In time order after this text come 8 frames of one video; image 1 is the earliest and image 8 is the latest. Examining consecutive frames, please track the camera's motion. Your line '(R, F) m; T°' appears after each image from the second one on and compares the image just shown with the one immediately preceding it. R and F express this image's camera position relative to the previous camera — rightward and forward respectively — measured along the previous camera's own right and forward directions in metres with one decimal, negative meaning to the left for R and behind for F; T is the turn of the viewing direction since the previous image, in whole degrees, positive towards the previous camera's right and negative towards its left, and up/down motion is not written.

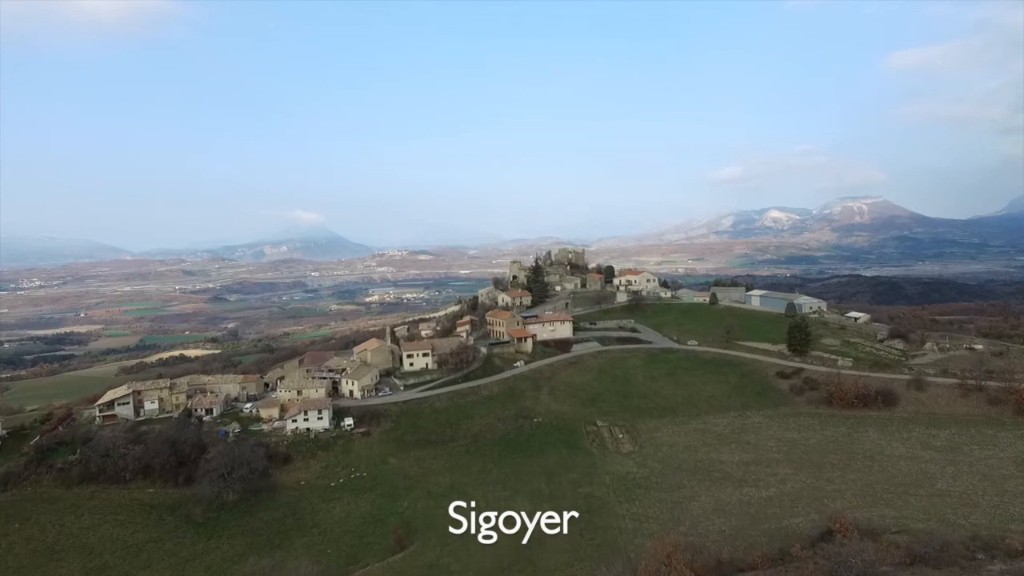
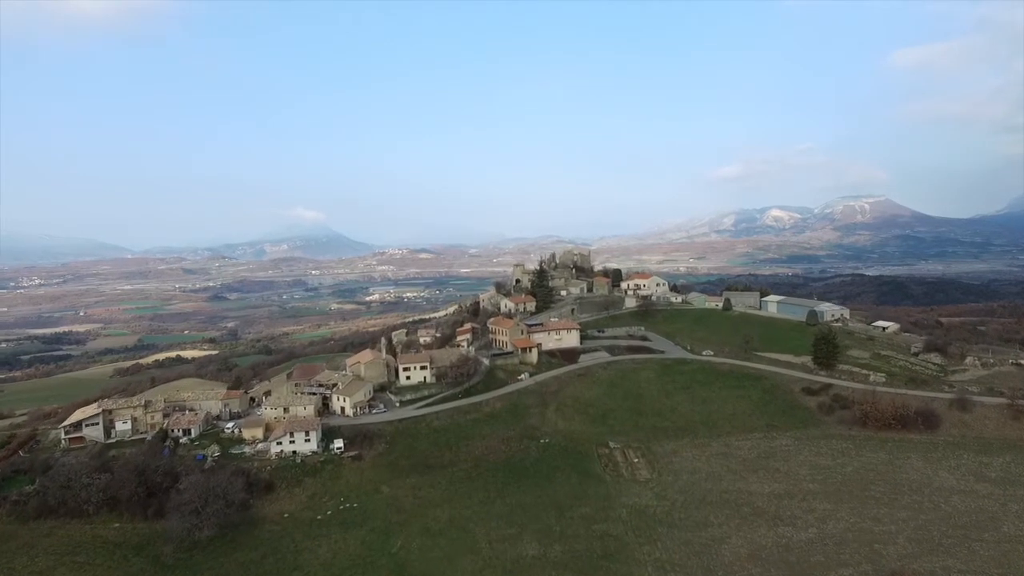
(-0.2, +3.0) m; 0°
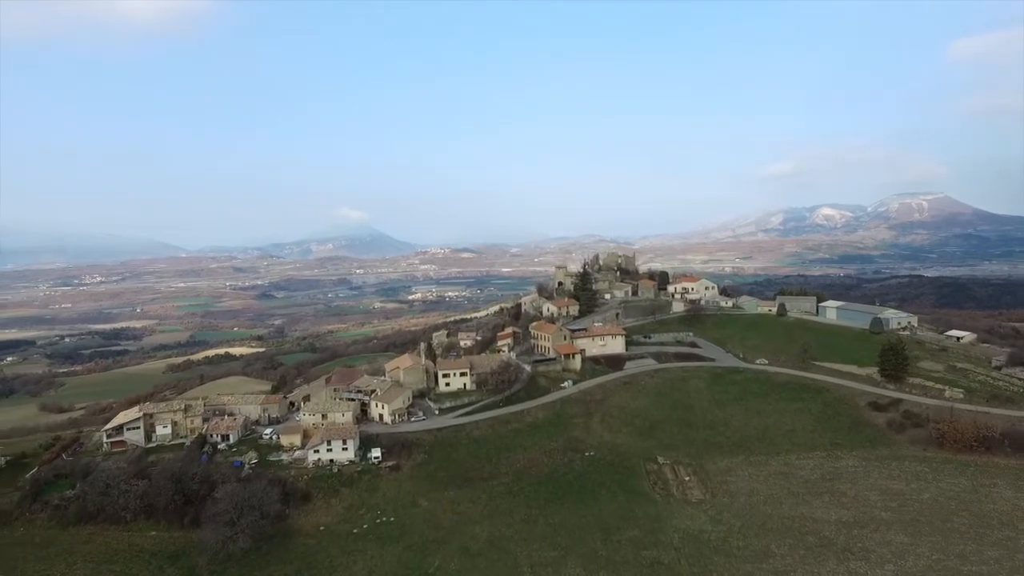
(-0.1, +1.4) m; -4°
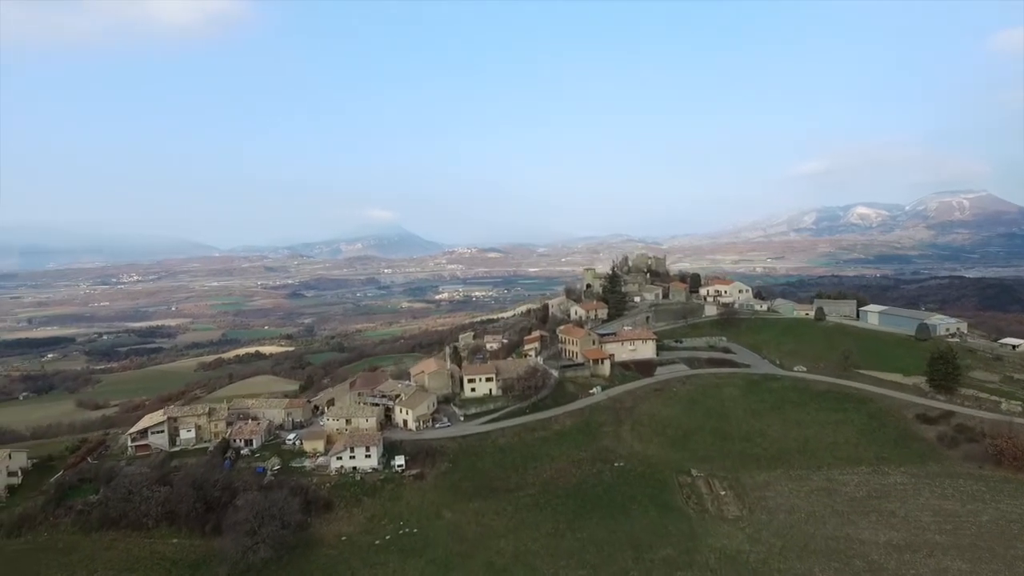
(0.0, +1.0) m; -2°
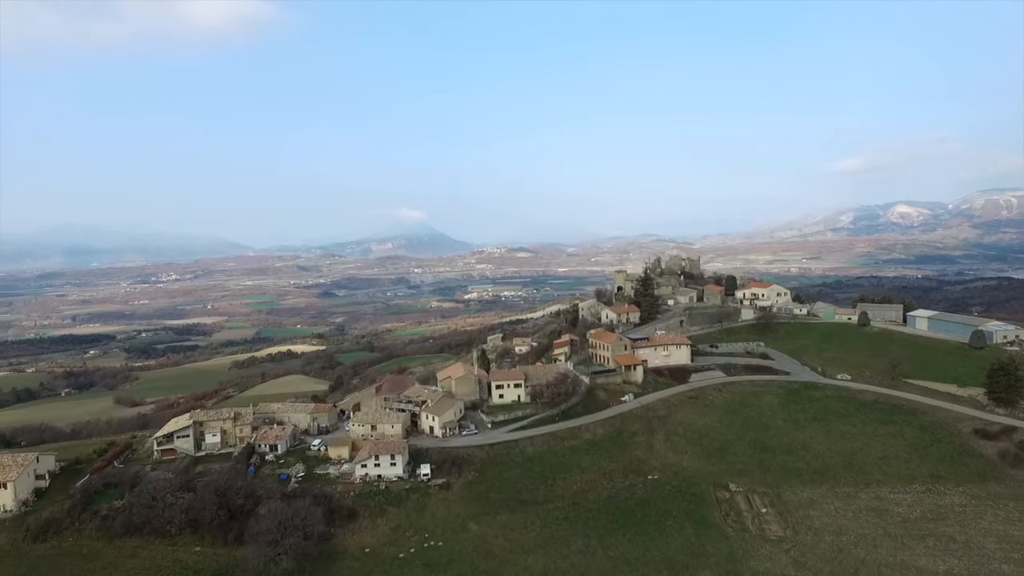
(0.0, +1.1) m; -3°
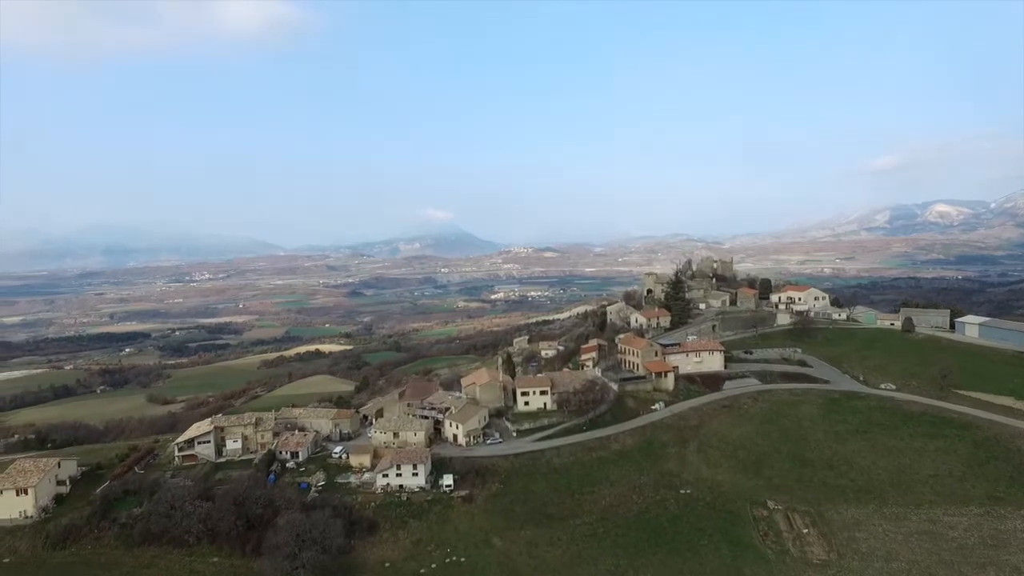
(0.0, +1.1) m; -2°
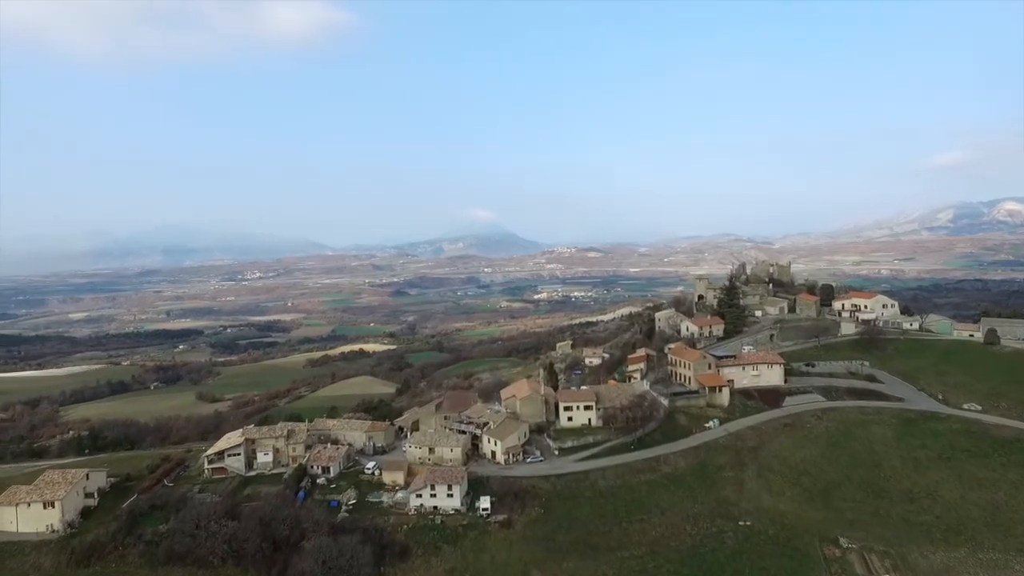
(0.0, +2.0) m; -4°
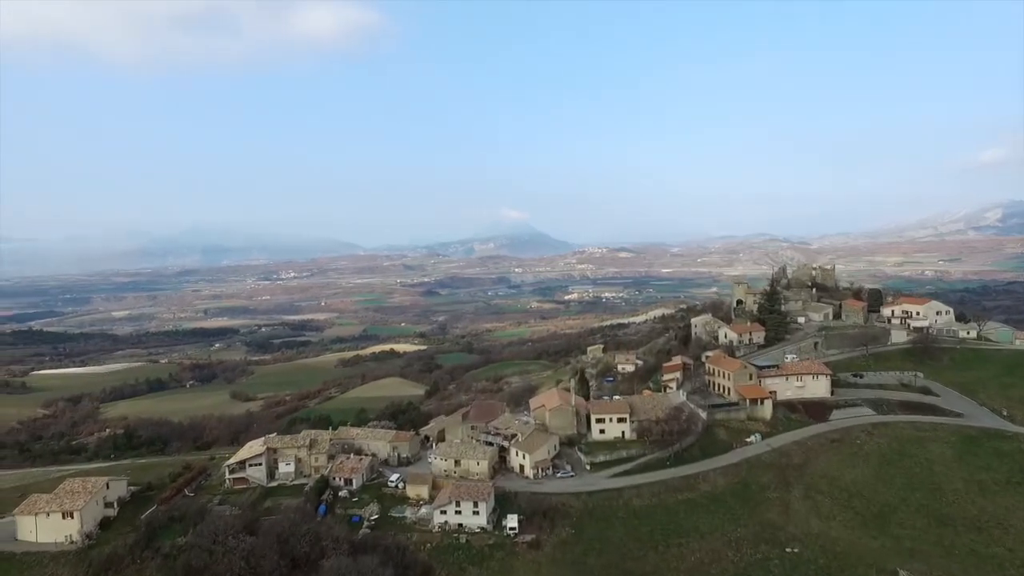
(0.0, +1.4) m; -3°
